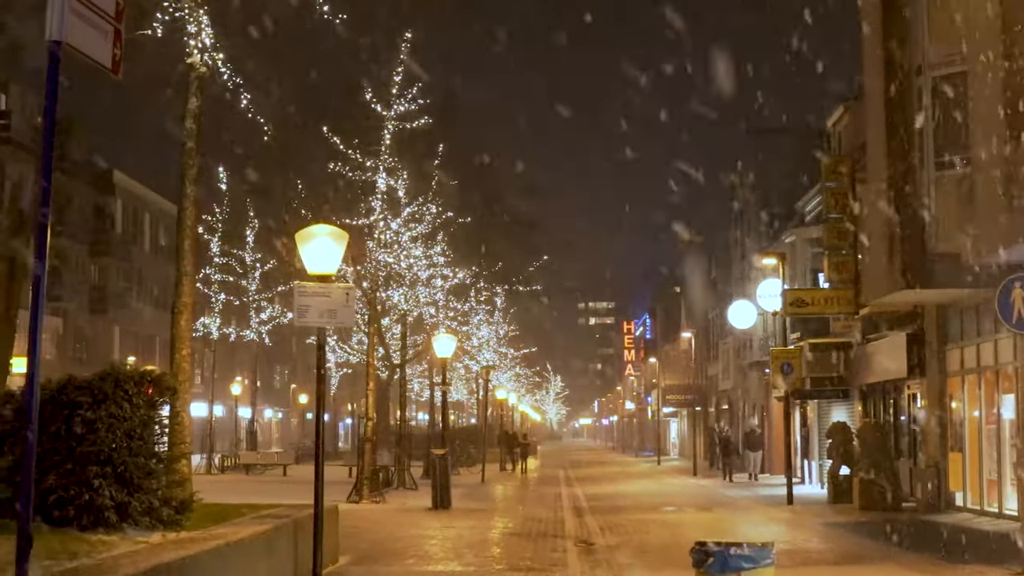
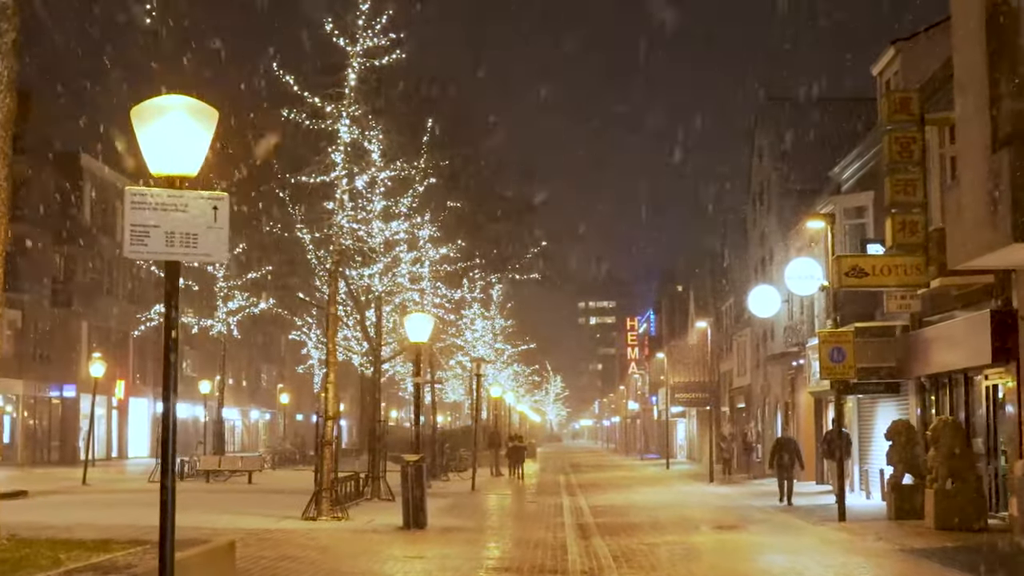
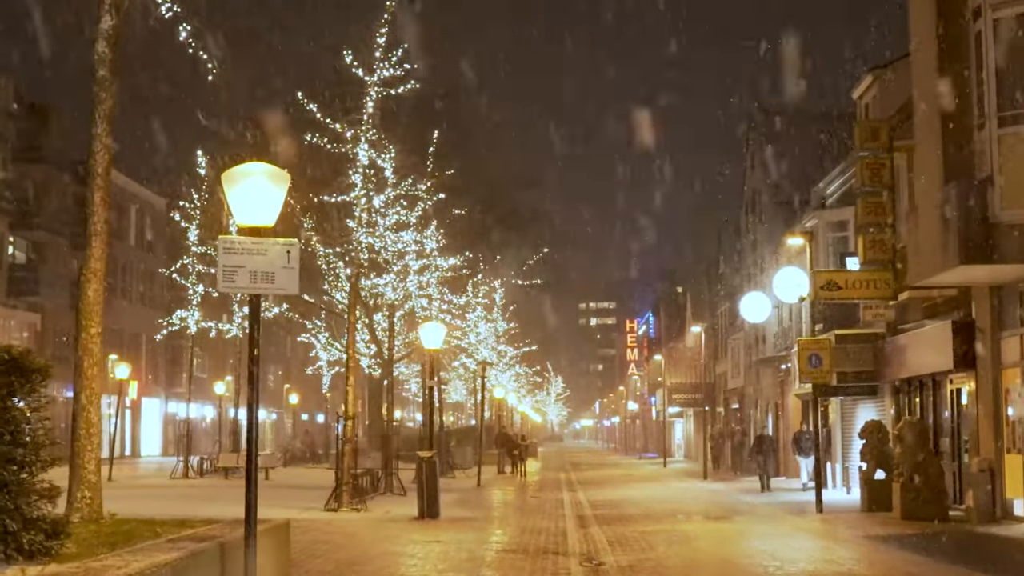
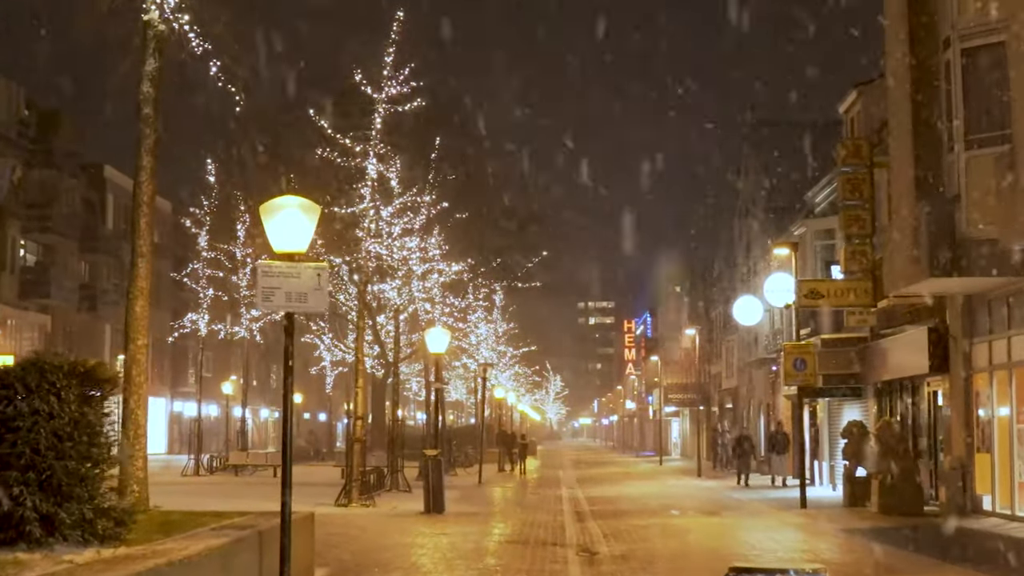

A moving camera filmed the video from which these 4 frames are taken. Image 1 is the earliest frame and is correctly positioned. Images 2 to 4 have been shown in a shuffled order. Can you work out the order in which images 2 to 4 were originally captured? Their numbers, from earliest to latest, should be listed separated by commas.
4, 3, 2
